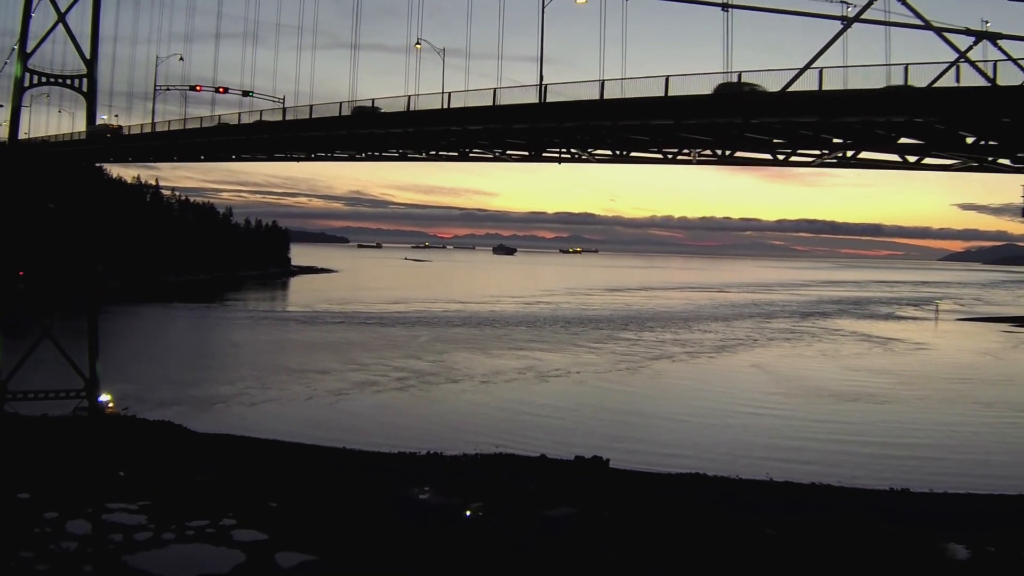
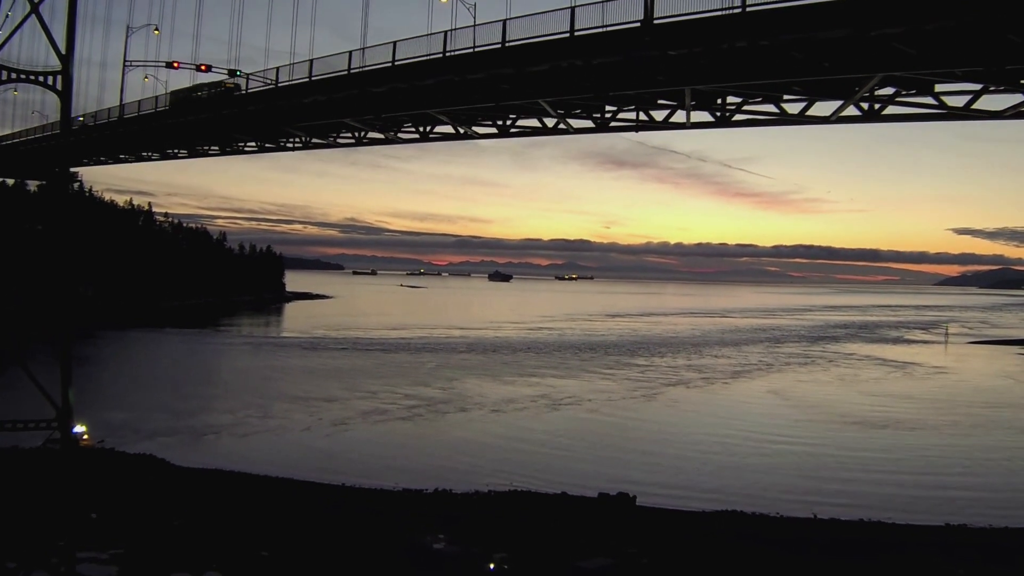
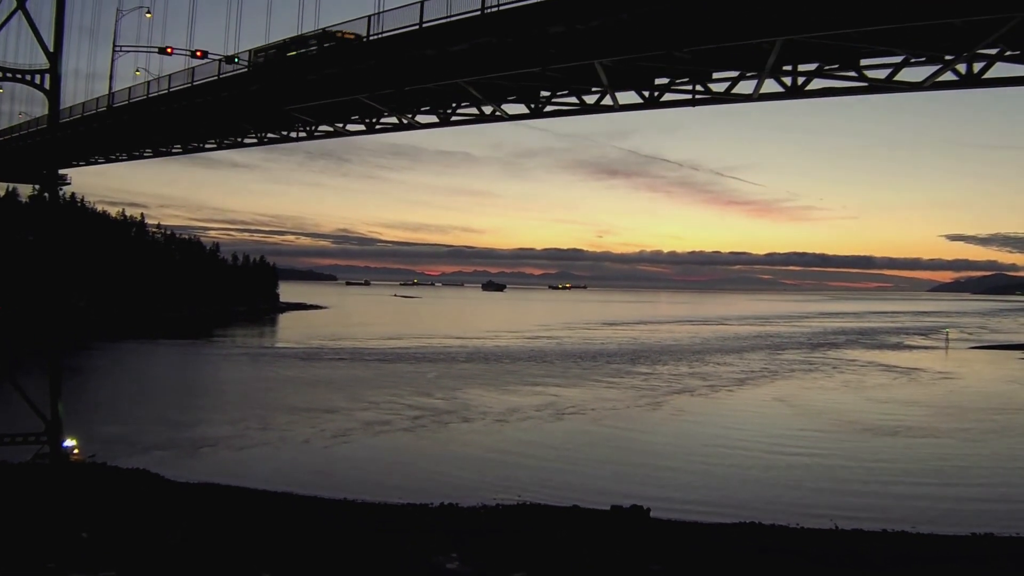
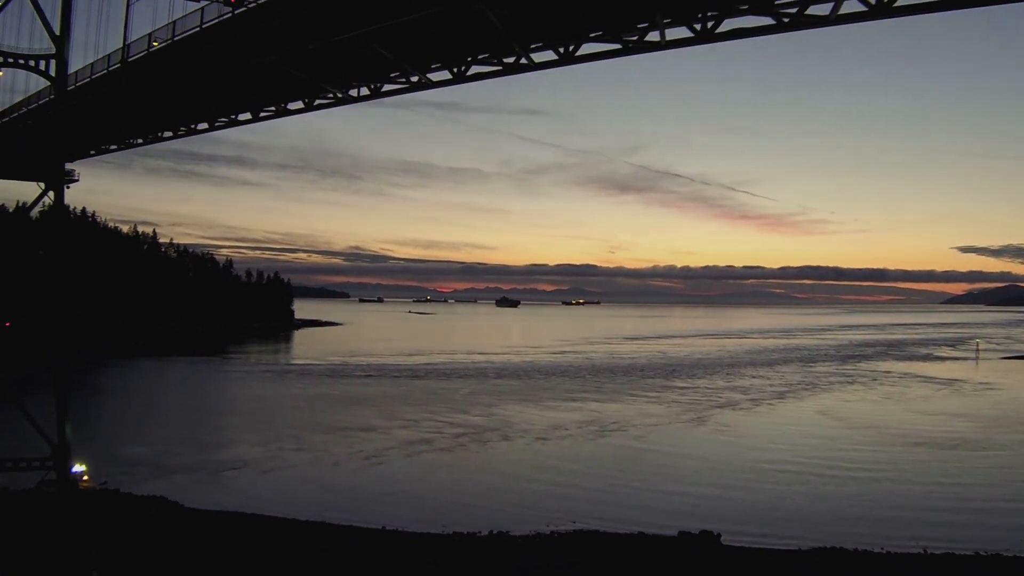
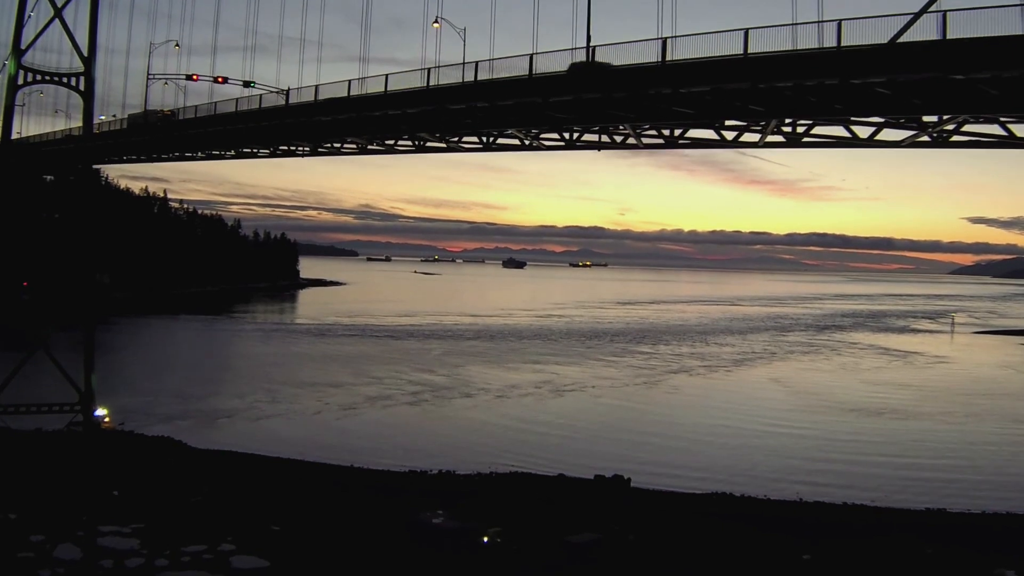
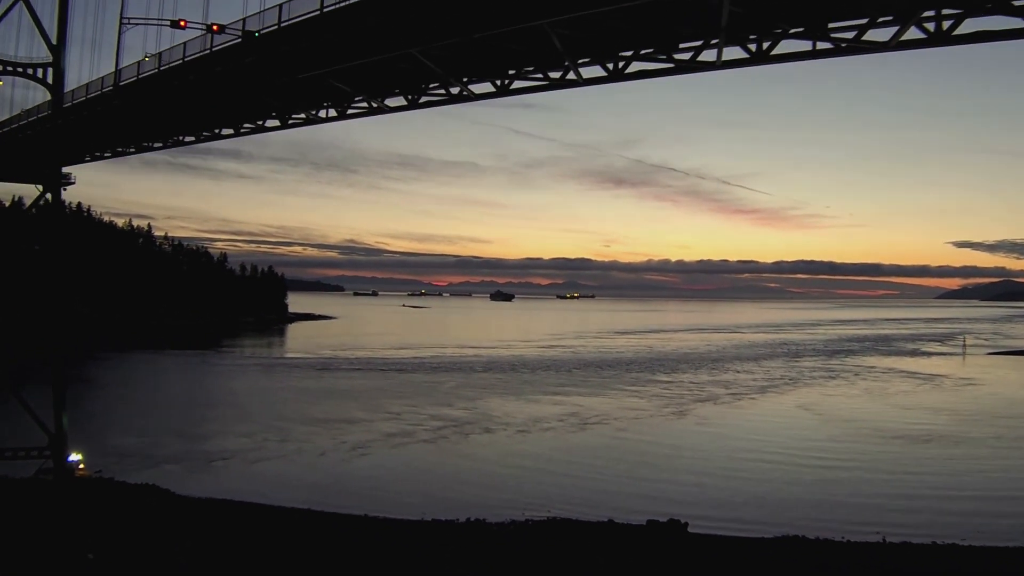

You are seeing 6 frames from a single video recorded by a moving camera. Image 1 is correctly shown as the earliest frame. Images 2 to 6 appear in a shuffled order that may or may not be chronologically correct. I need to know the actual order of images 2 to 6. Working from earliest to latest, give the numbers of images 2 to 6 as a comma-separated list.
5, 2, 3, 6, 4
